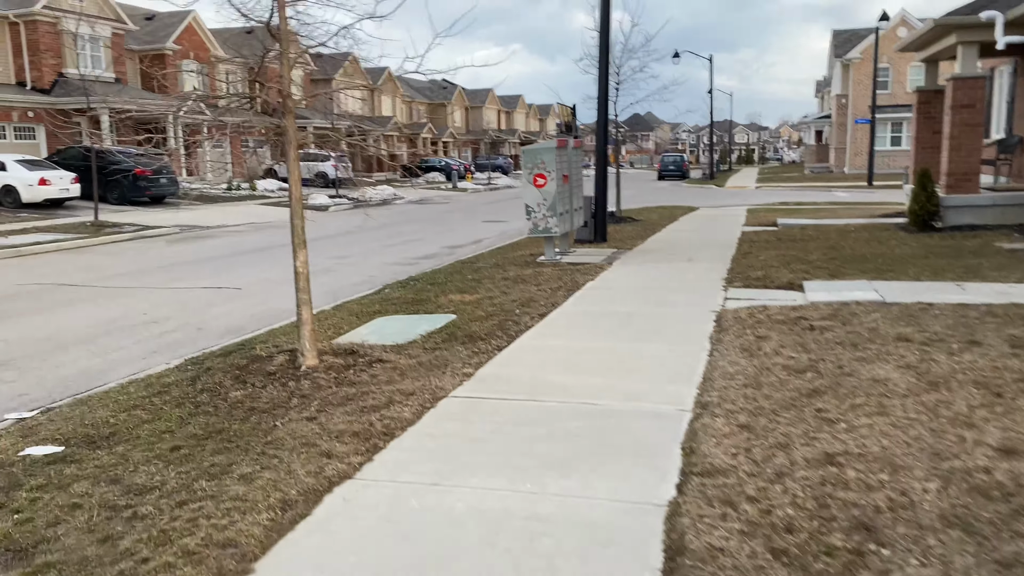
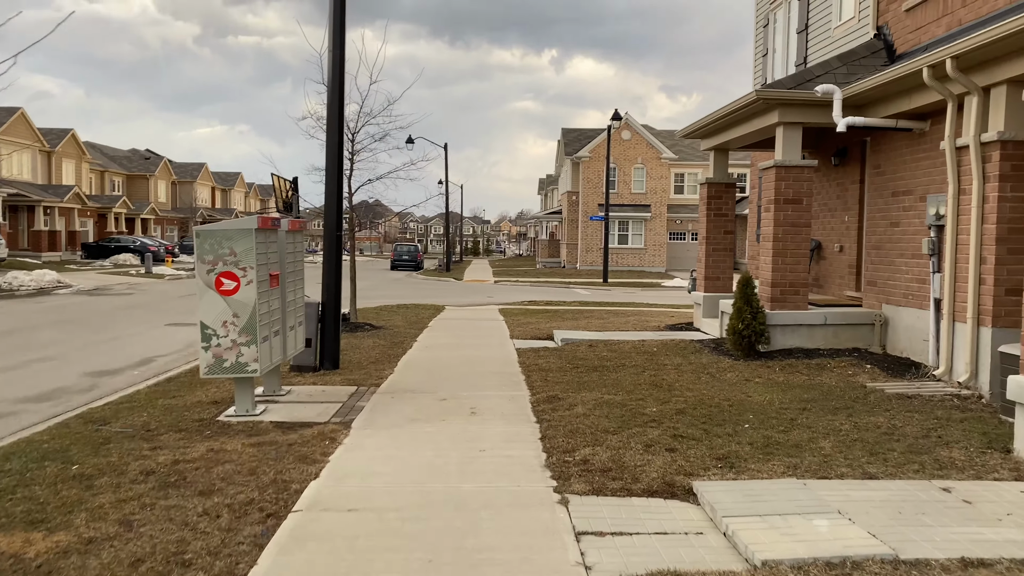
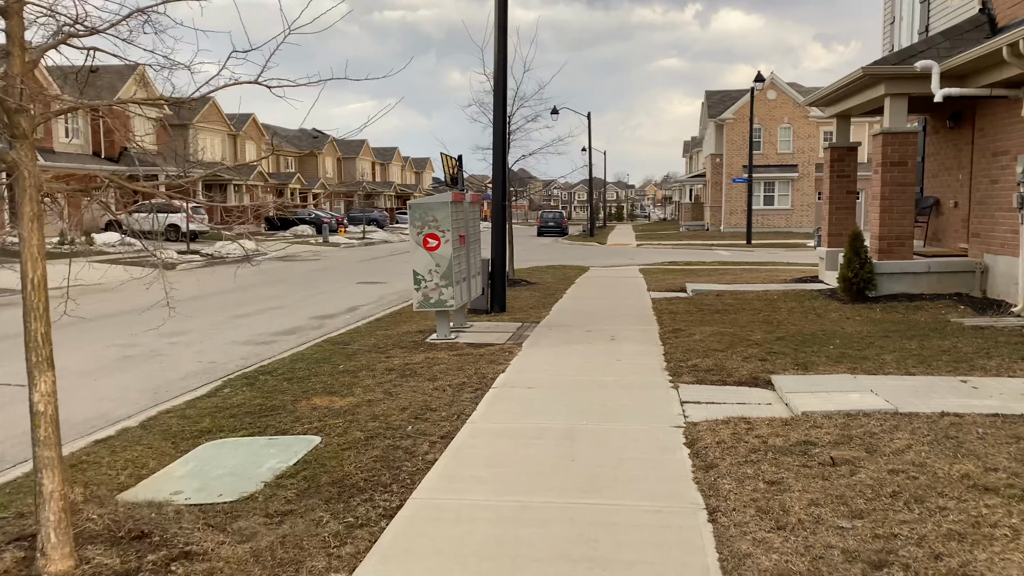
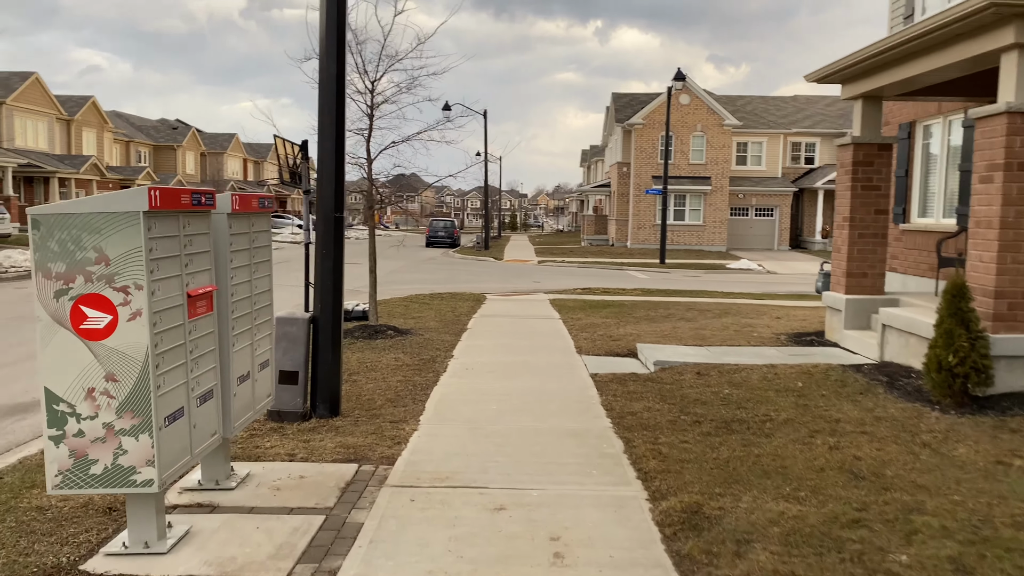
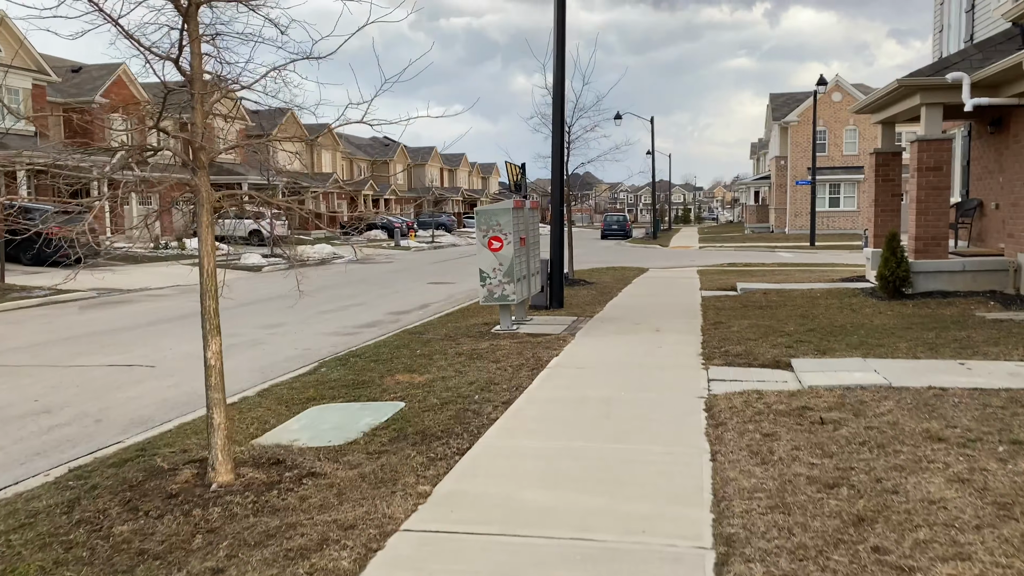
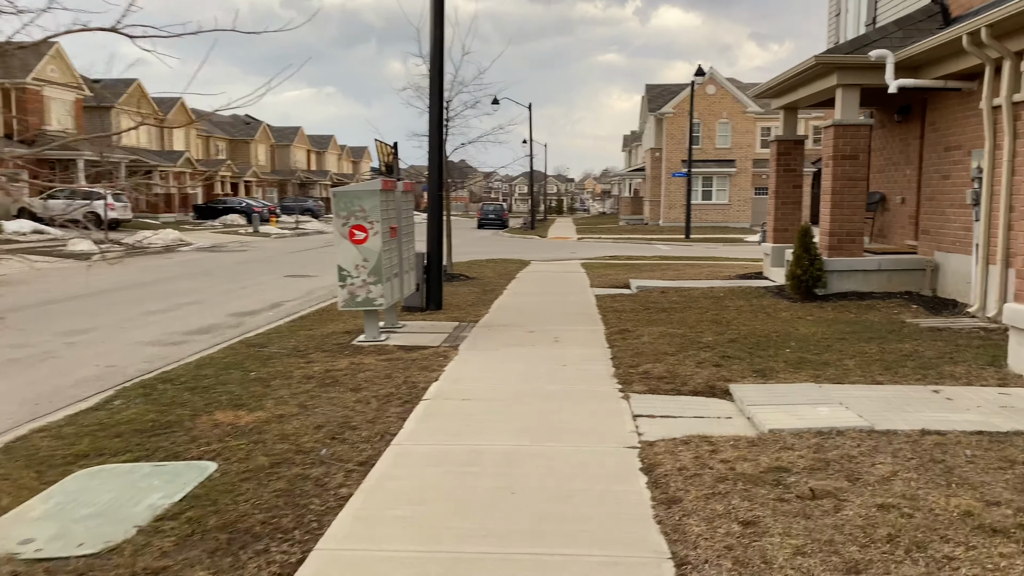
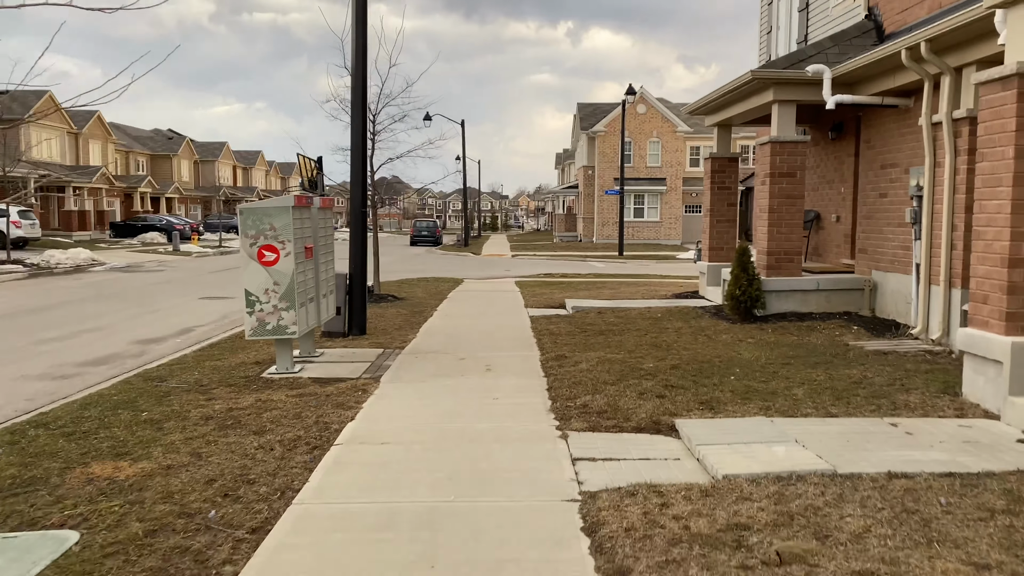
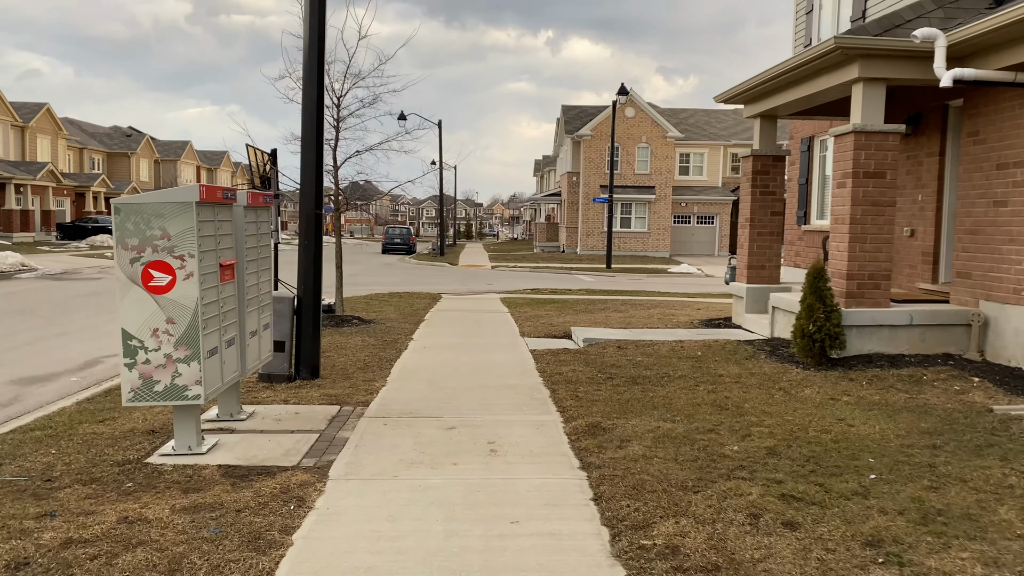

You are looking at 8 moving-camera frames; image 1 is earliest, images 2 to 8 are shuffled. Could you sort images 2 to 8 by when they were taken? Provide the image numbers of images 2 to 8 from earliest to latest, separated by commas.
5, 3, 6, 7, 2, 8, 4
